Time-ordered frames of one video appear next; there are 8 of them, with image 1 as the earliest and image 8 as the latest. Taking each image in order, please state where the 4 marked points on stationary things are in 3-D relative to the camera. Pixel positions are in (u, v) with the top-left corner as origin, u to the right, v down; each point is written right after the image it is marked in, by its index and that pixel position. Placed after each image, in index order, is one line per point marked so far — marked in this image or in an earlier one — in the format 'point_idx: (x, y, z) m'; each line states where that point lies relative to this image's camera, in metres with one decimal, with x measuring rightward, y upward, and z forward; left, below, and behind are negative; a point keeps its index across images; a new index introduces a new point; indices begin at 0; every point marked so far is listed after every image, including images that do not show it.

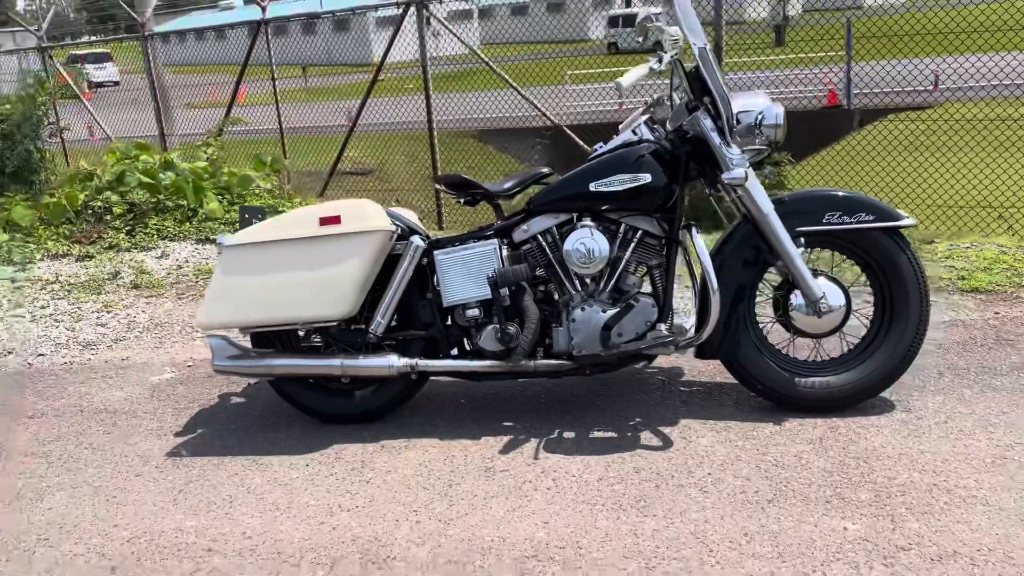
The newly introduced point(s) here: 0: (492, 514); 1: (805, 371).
0: (-0.1, -0.9, +3.4) m
1: (+1.3, -0.4, +4.0) m
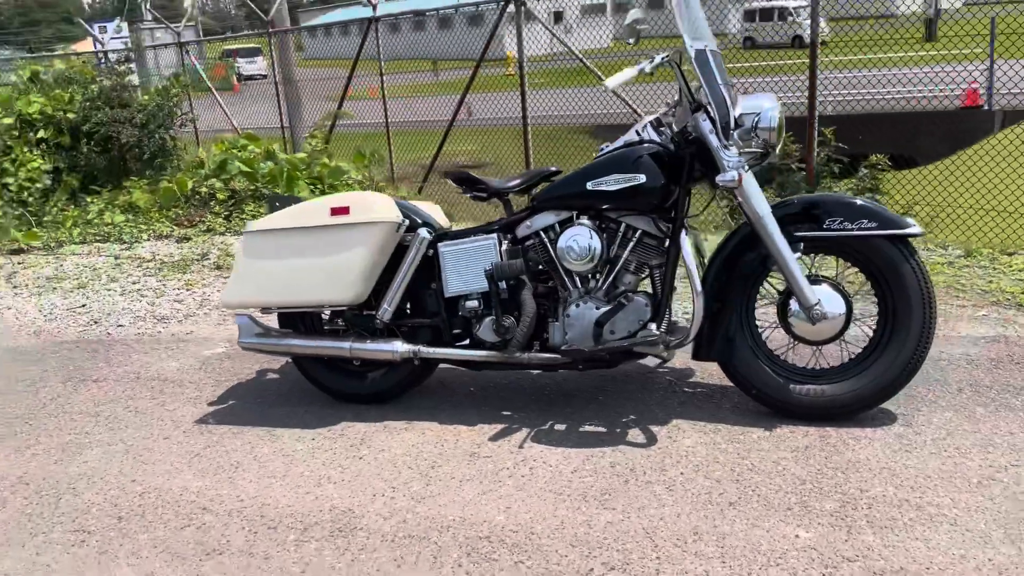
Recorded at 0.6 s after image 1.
0: (-0.2, -0.8, +3.6) m
1: (+1.3, -0.4, +4.0) m
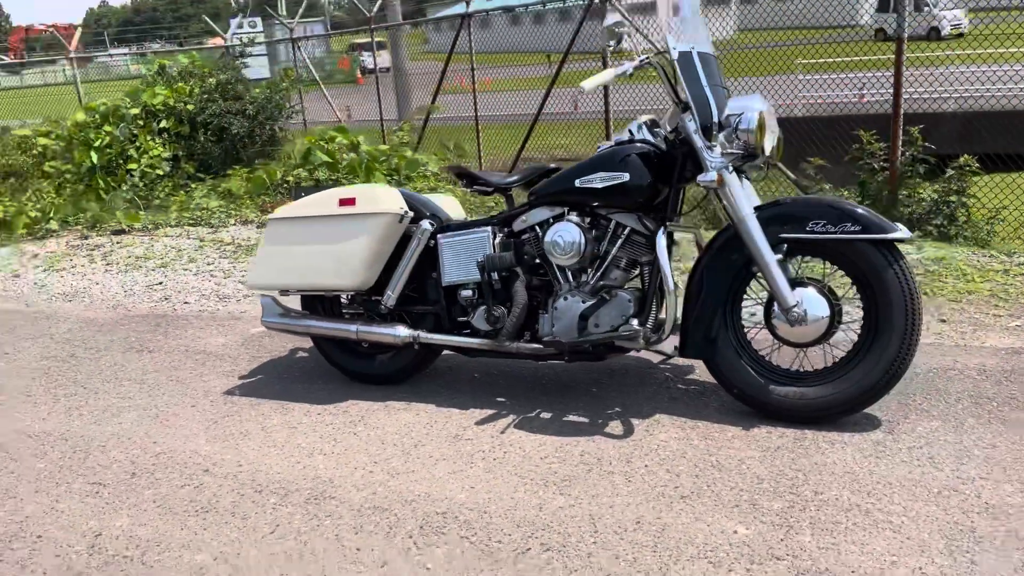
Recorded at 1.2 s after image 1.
0: (-0.3, -0.8, +3.8) m
1: (+1.2, -0.4, +4.0) m
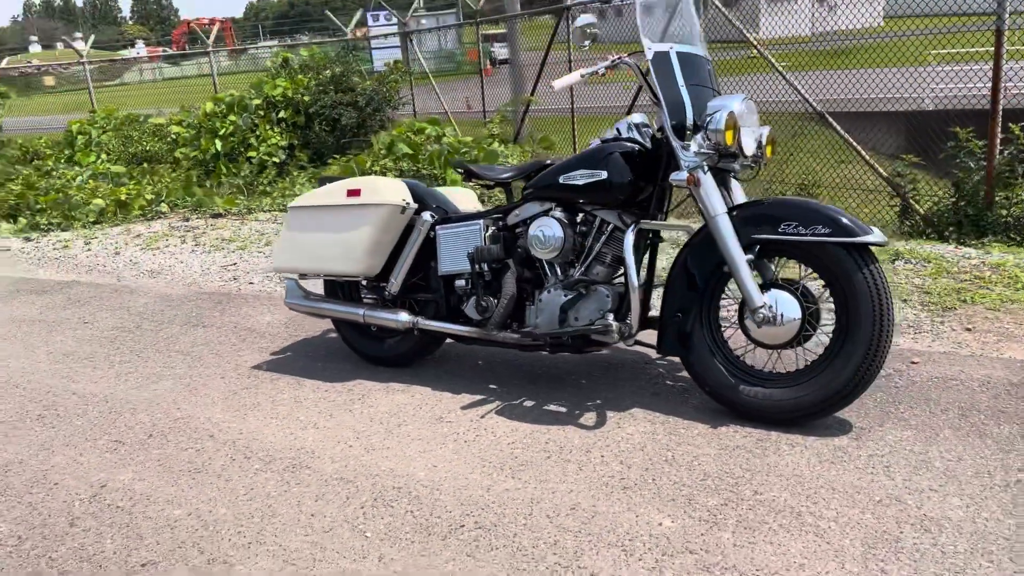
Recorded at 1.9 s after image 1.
0: (-0.5, -0.7, +4.0) m
1: (+1.1, -0.4, +4.0) m
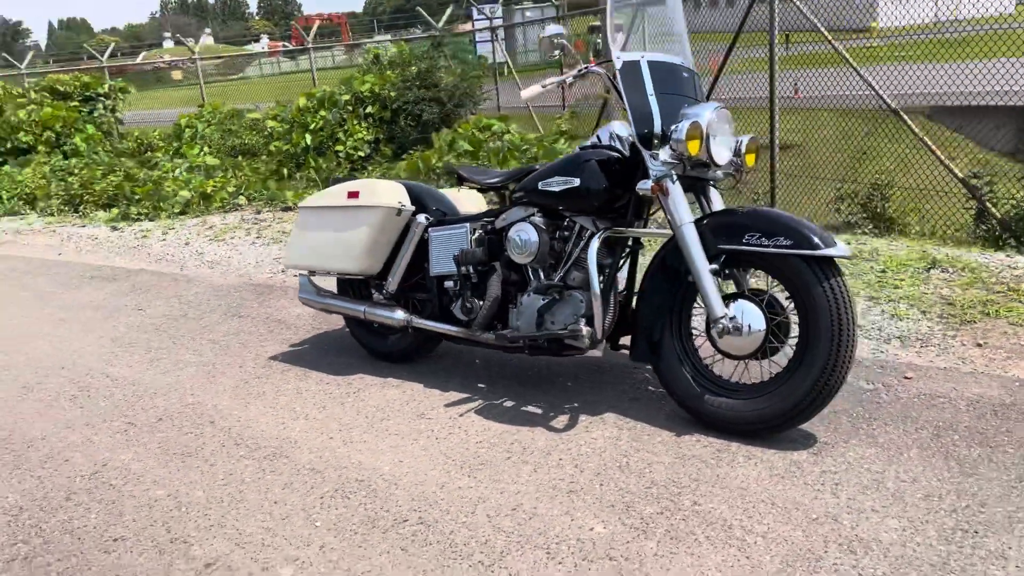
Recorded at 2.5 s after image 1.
0: (-0.6, -0.7, +4.2) m
1: (+0.9, -0.5, +4.0) m
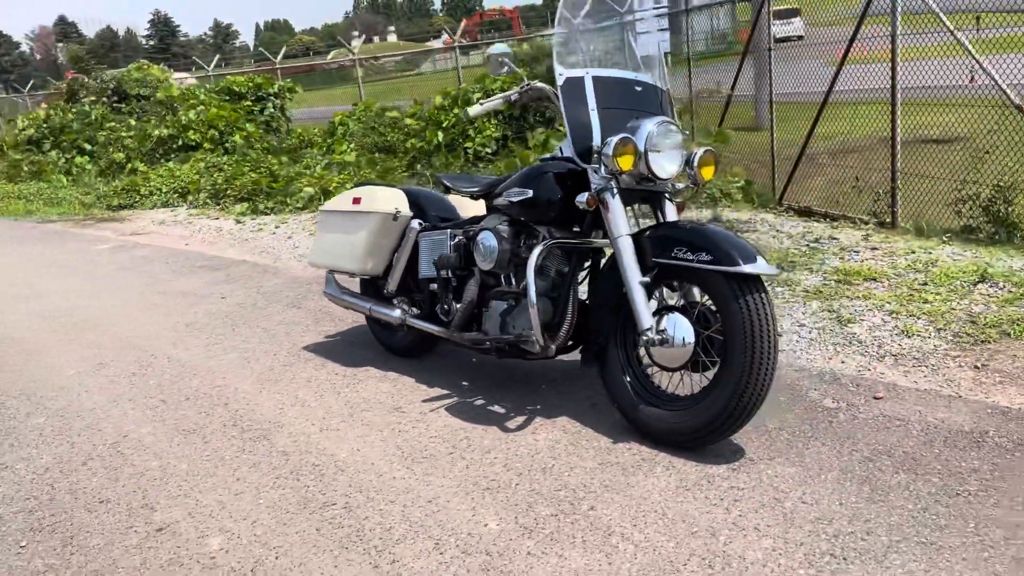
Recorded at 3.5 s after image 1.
0: (-0.9, -0.8, +4.6) m
1: (+0.7, -0.5, +4.0) m
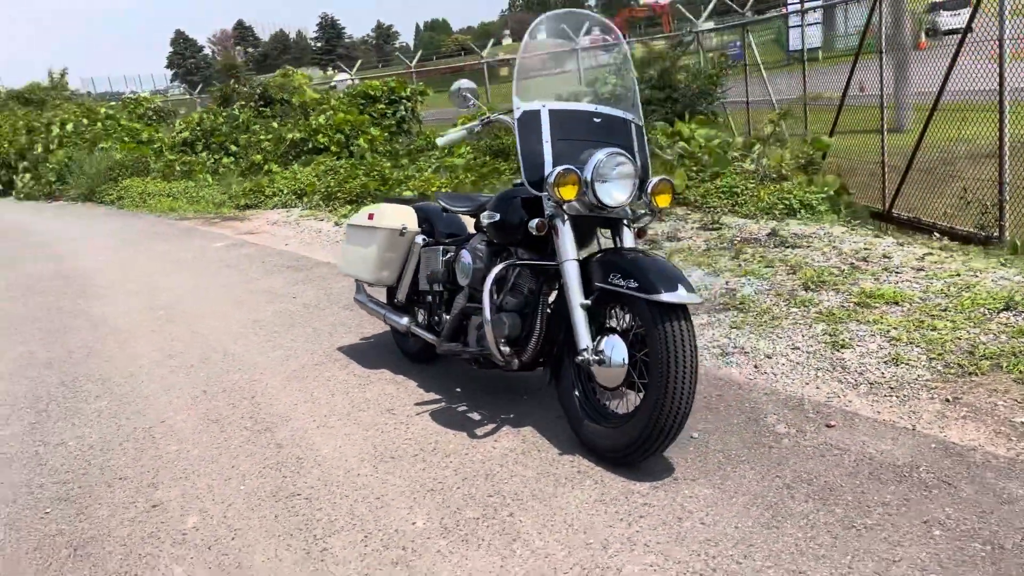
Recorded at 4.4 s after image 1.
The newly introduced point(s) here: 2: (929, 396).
0: (-1.0, -0.8, +5.0) m
1: (+0.4, -0.6, +4.3) m
2: (+2.1, -0.5, +4.5) m
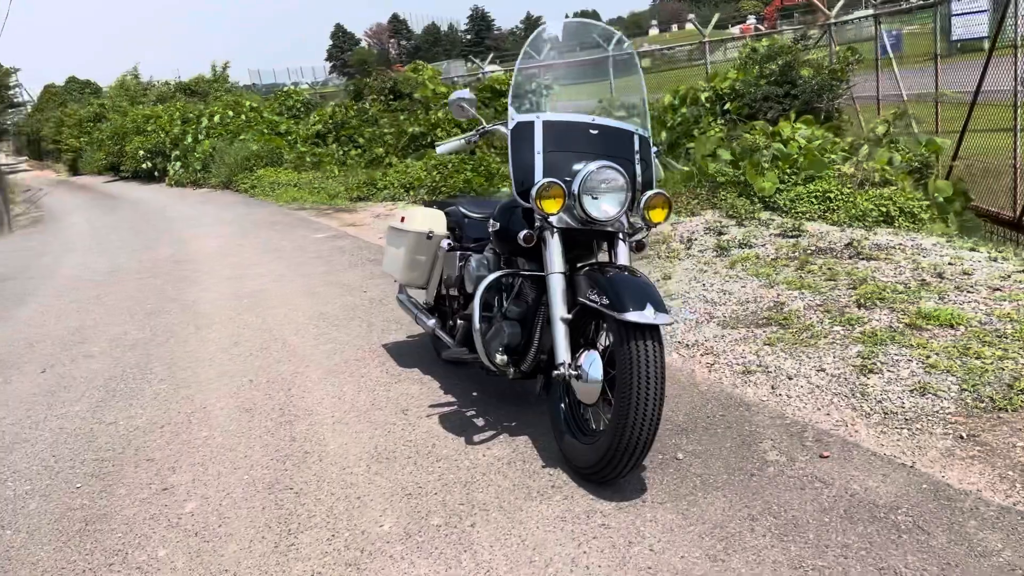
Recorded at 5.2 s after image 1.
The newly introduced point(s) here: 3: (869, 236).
0: (-0.9, -0.8, +5.2) m
1: (+0.3, -0.7, +4.2) m
2: (+2.1, -0.7, +4.2) m
3: (+3.5, +0.5, +8.7) m
